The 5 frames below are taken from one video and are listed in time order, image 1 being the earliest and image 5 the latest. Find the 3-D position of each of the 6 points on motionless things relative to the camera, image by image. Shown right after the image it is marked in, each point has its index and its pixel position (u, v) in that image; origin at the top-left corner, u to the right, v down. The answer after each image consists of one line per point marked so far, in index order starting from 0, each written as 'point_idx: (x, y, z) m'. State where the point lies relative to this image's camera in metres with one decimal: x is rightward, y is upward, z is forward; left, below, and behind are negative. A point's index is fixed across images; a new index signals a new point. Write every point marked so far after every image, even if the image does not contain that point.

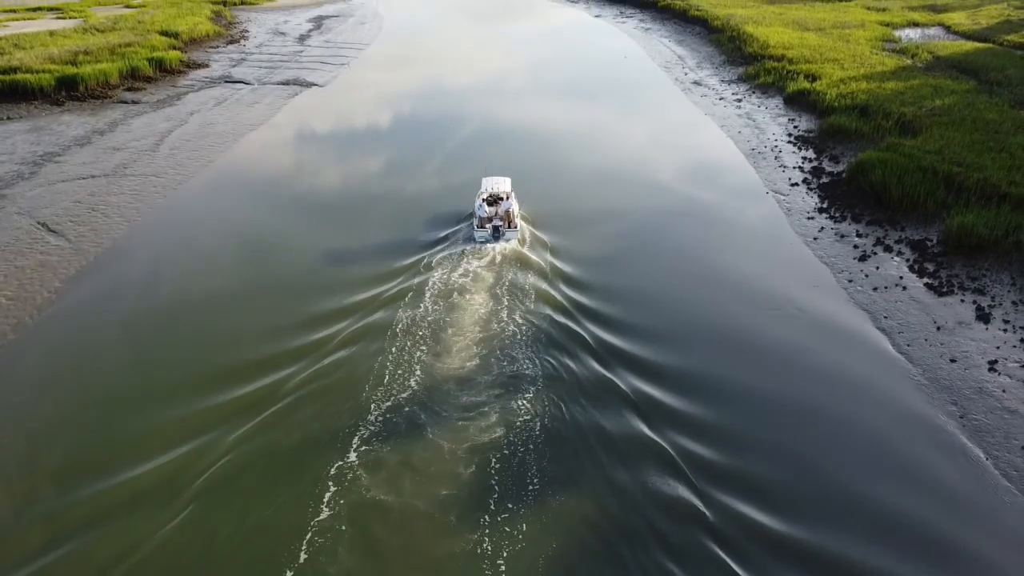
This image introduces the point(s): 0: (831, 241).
0: (+7.0, +1.0, +14.7) m
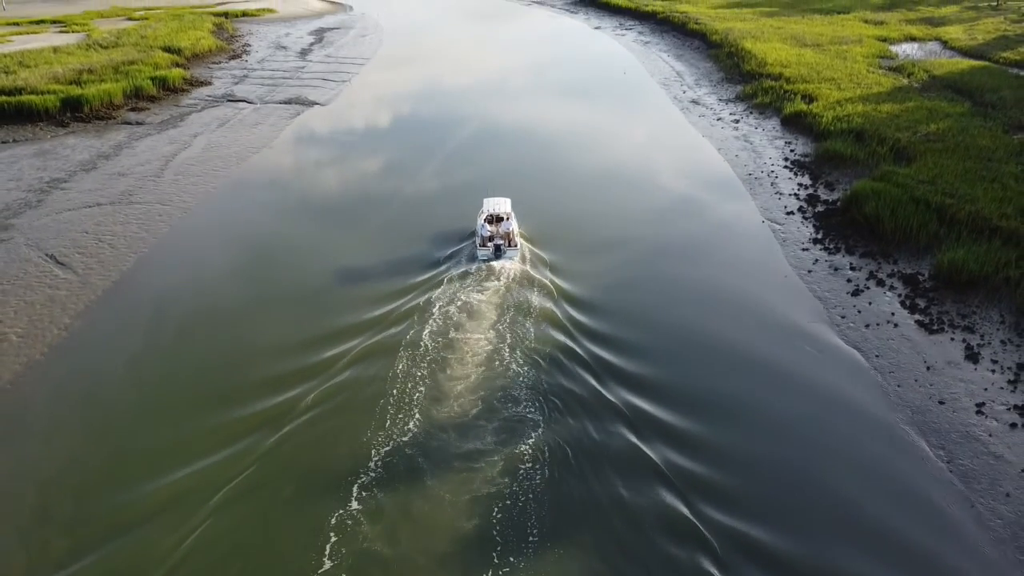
0: (+7.0, +0.3, +15.0) m
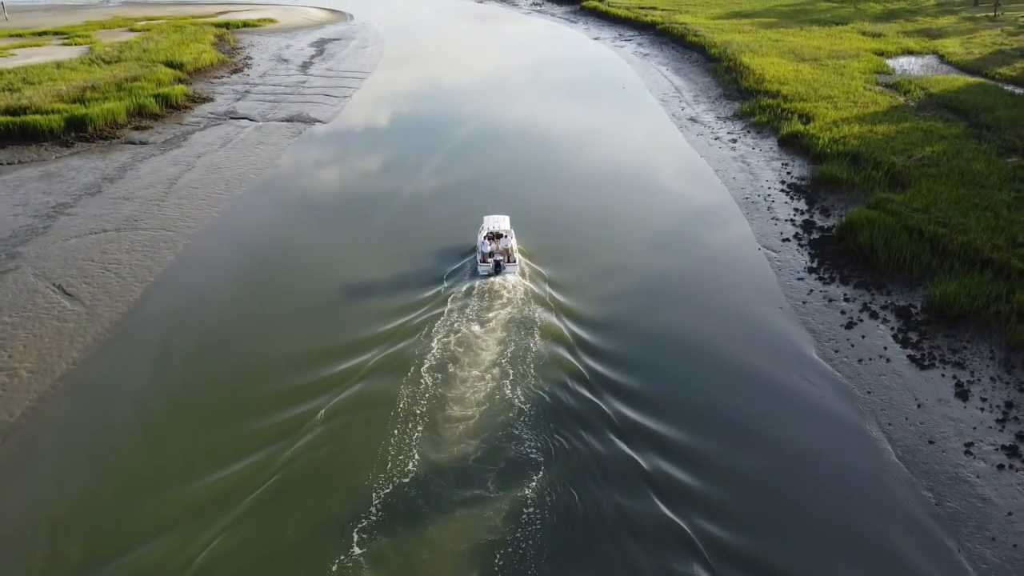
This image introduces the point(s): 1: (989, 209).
0: (+7.0, -0.4, +15.2) m
1: (+12.7, +2.1, +18.0) m
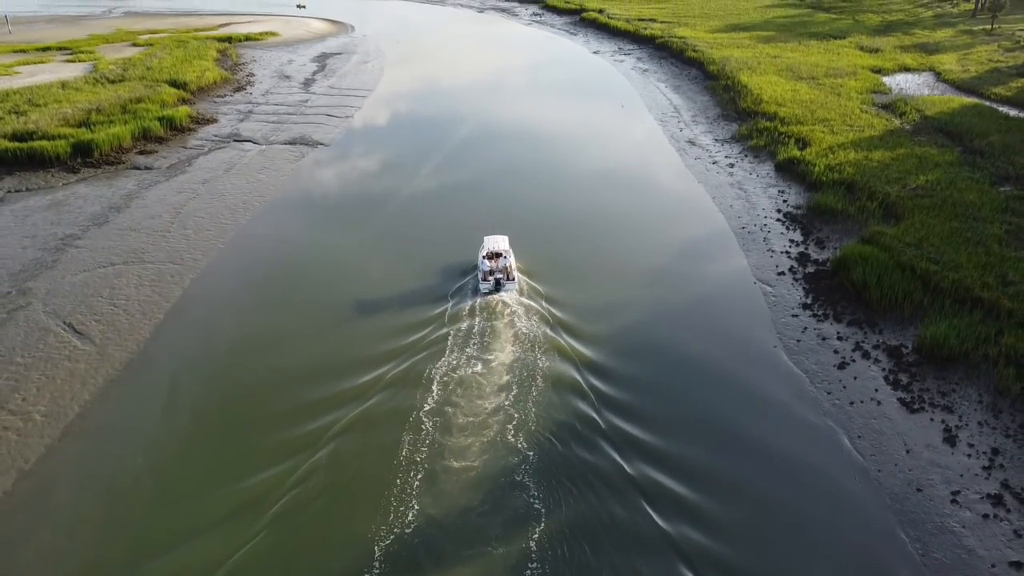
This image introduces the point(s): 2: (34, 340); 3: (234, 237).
0: (+7.0, -1.3, +15.6) m
1: (+12.8, +1.2, +18.4) m
2: (-10.3, -1.1, +14.5) m
3: (-8.0, +1.5, +19.5) m
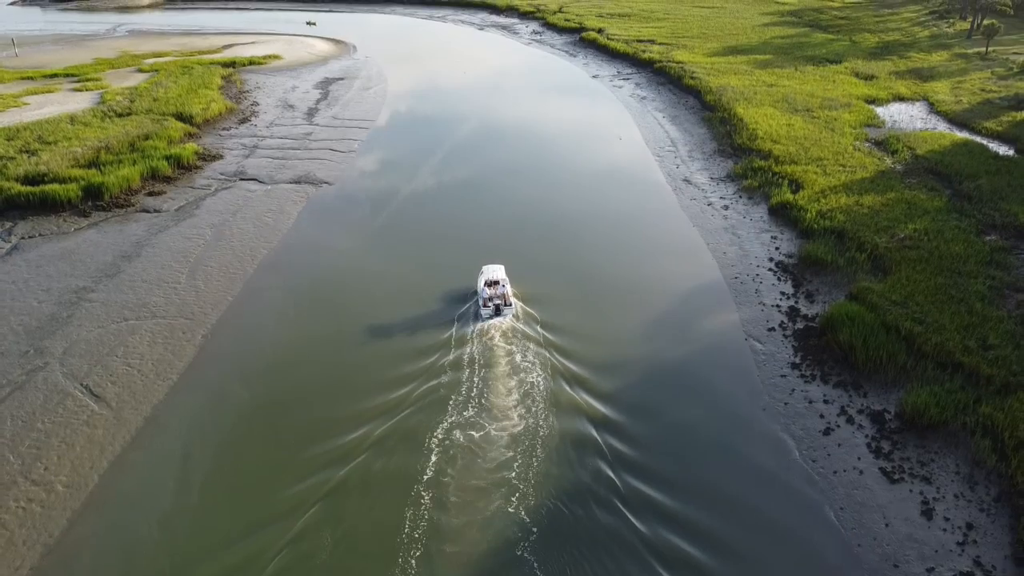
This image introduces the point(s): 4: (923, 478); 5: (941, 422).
0: (+7.0, -2.8, +16.2) m
1: (+12.8, -0.4, +19.0) m
2: (-10.3, -2.6, +15.2) m
3: (-8.0, +0.1, +20.1) m
4: (+8.5, -3.9, +14.0) m
5: (+9.4, -3.0, +14.8) m
